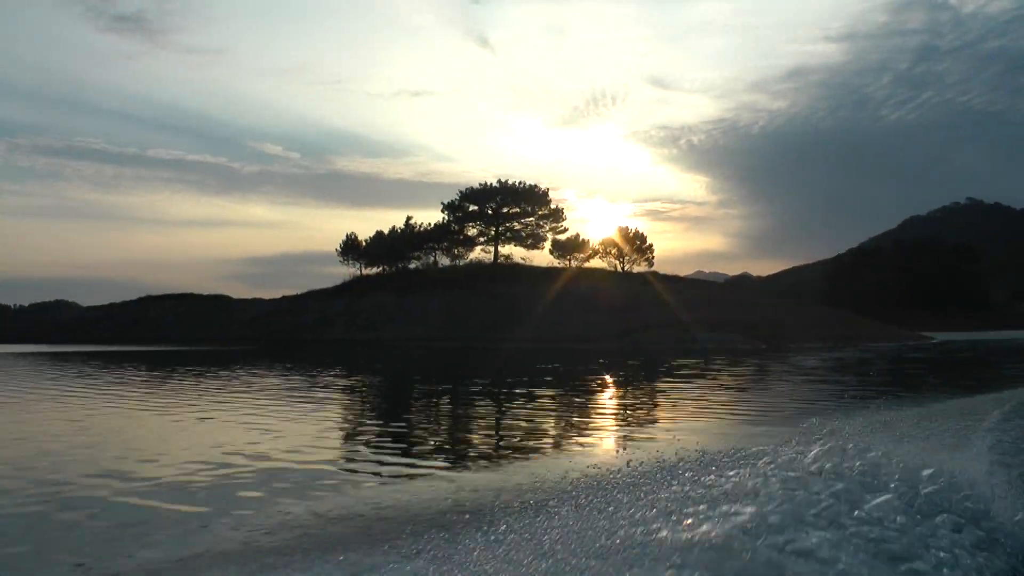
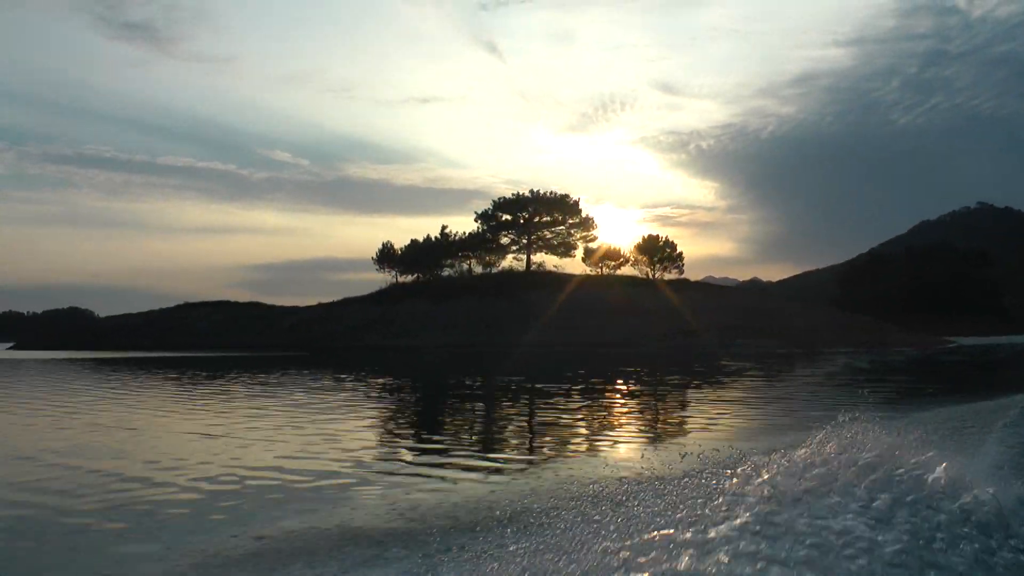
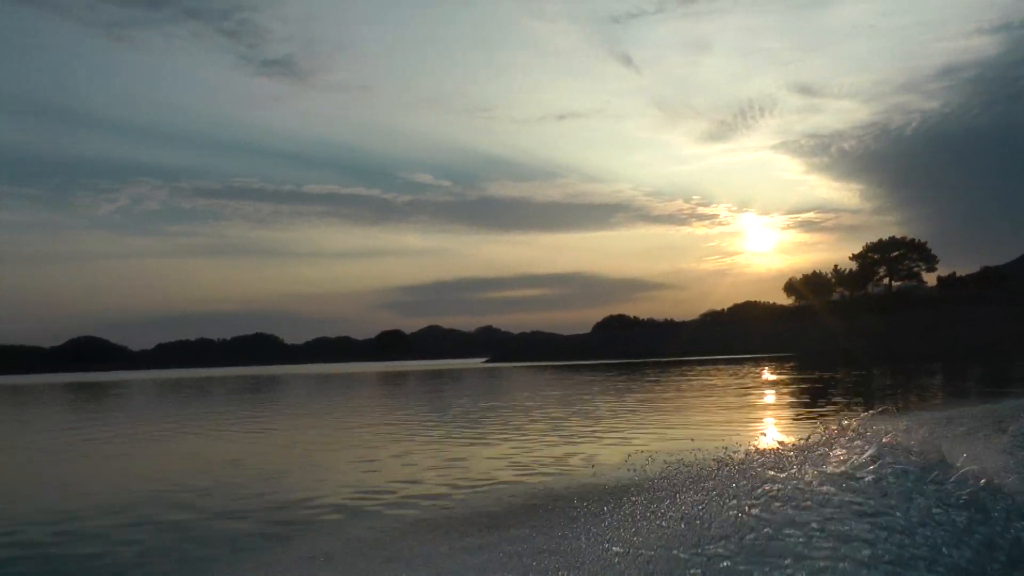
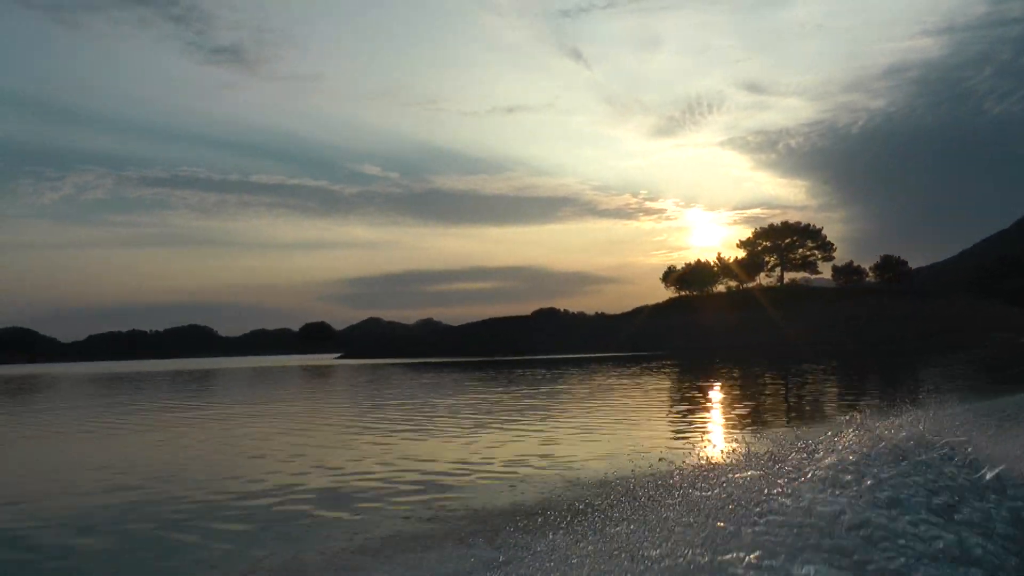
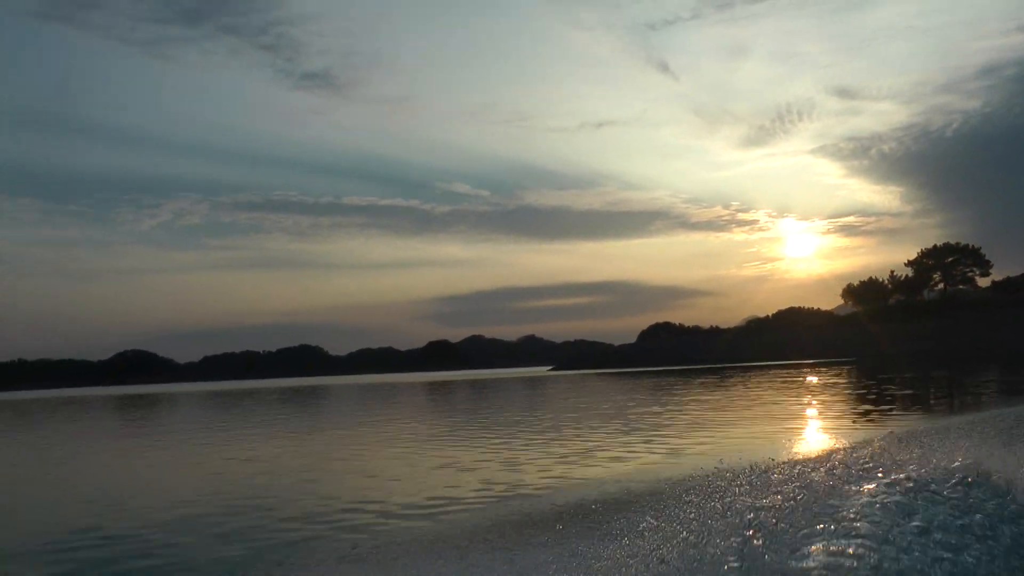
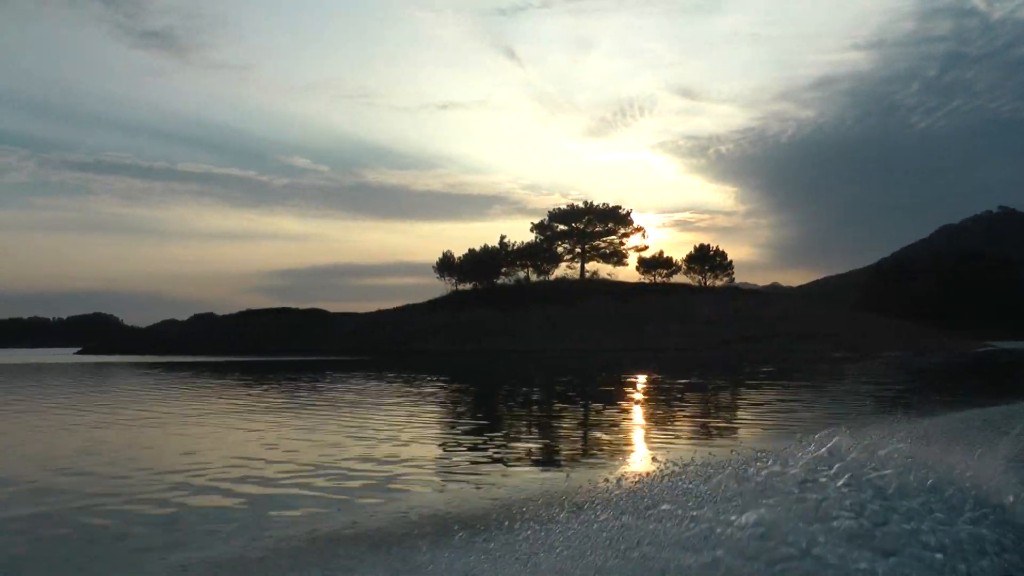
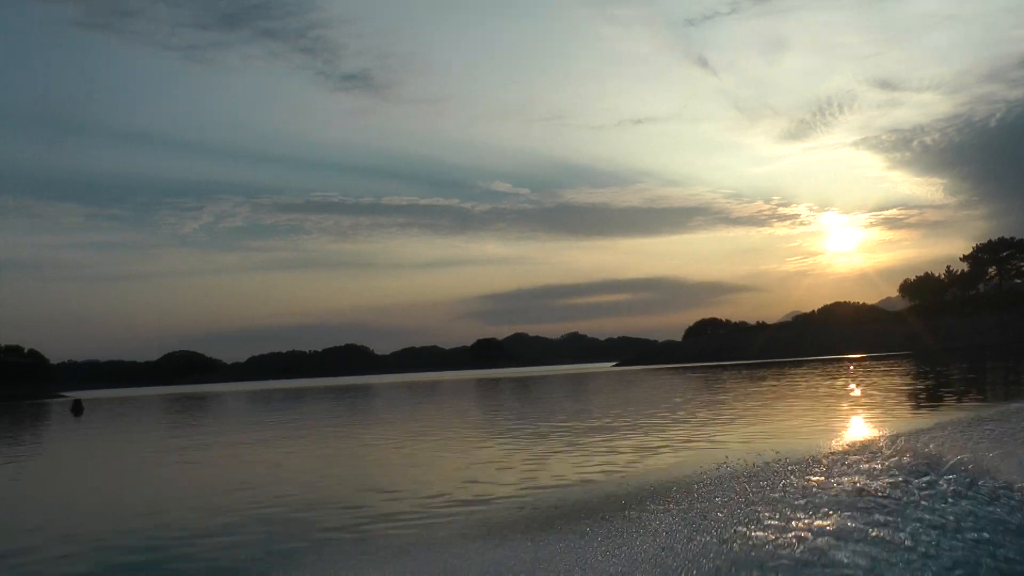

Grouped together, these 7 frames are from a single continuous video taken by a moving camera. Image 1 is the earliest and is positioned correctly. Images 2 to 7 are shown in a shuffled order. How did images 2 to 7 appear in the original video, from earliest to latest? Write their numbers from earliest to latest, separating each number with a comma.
2, 6, 4, 3, 5, 7
